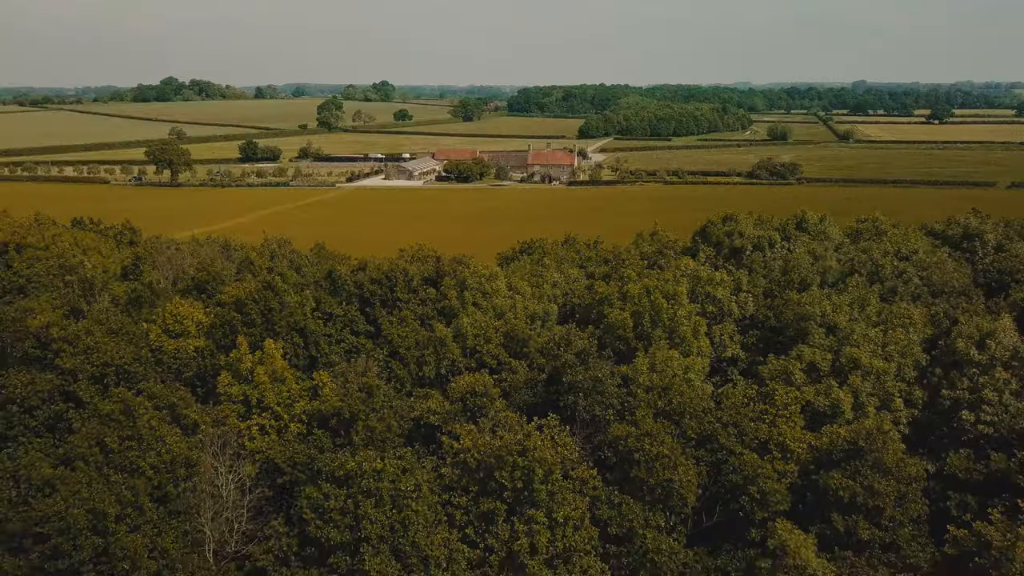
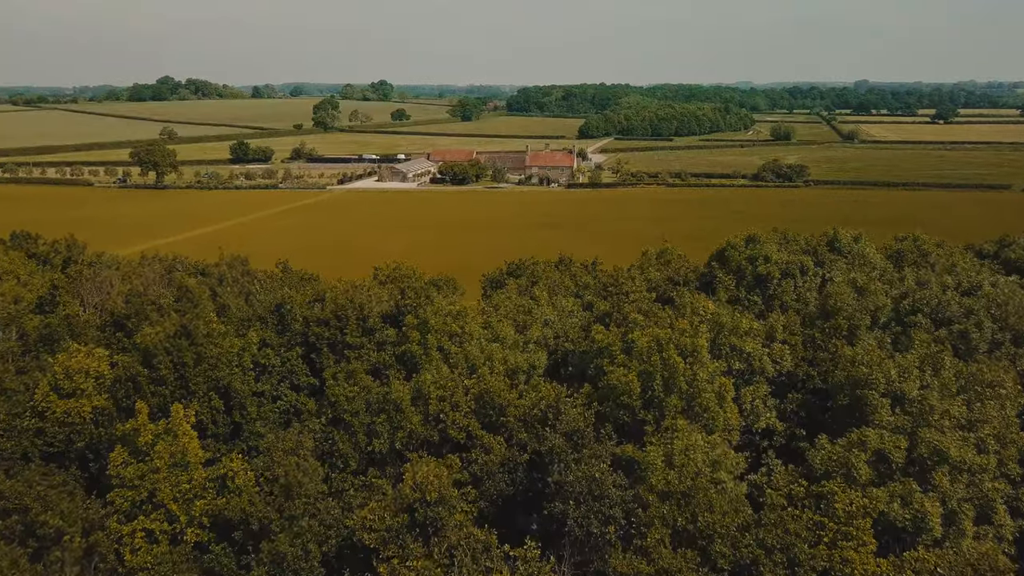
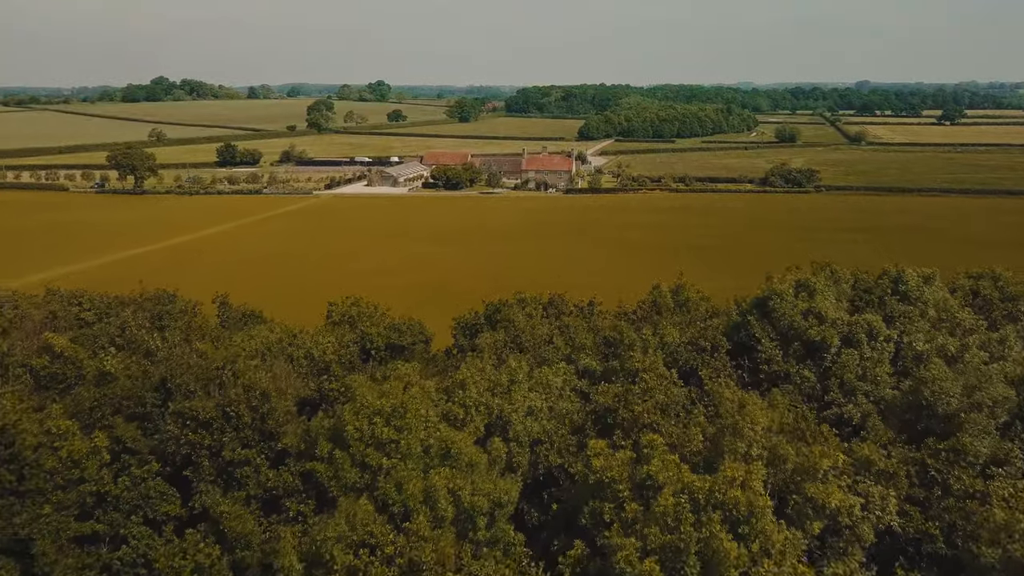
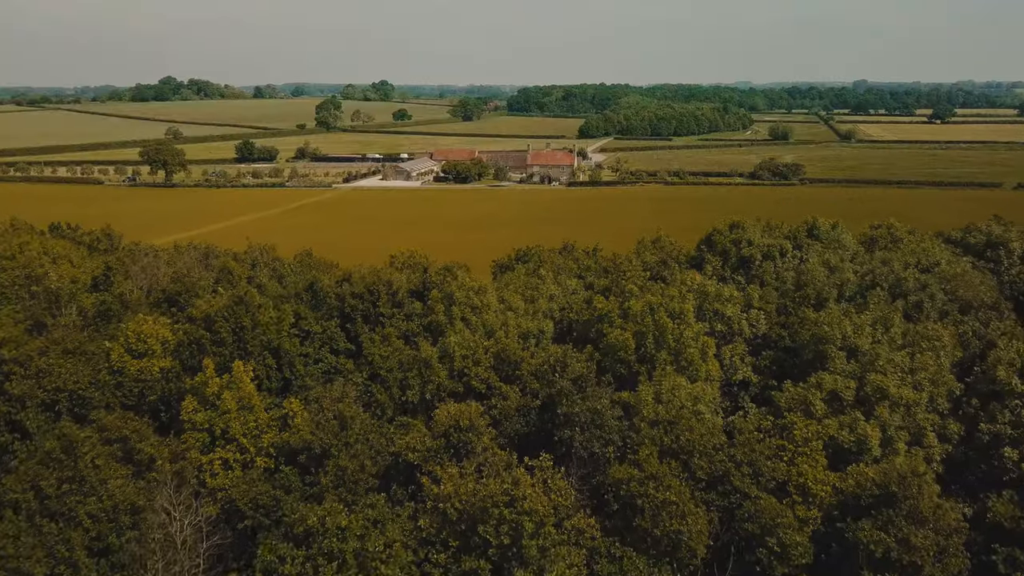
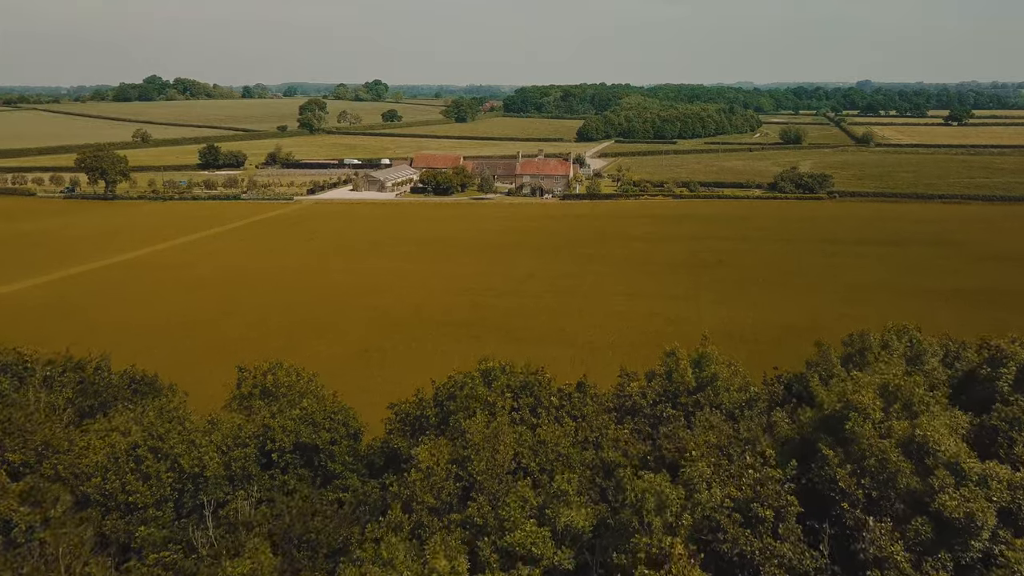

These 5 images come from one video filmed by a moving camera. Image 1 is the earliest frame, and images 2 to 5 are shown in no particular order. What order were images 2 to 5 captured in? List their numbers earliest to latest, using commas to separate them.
4, 2, 3, 5
